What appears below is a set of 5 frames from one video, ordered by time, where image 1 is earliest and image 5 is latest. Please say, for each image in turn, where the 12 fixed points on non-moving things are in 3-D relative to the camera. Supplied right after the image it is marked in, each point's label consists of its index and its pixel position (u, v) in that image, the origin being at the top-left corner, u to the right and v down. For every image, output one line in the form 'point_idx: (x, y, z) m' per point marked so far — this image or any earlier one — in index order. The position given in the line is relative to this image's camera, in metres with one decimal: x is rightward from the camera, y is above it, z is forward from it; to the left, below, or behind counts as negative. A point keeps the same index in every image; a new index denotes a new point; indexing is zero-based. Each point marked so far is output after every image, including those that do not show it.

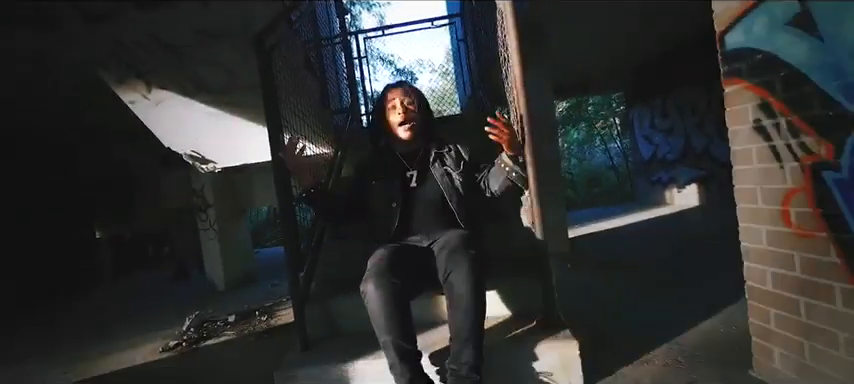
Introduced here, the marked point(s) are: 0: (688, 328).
0: (+1.8, -0.9, +2.9) m
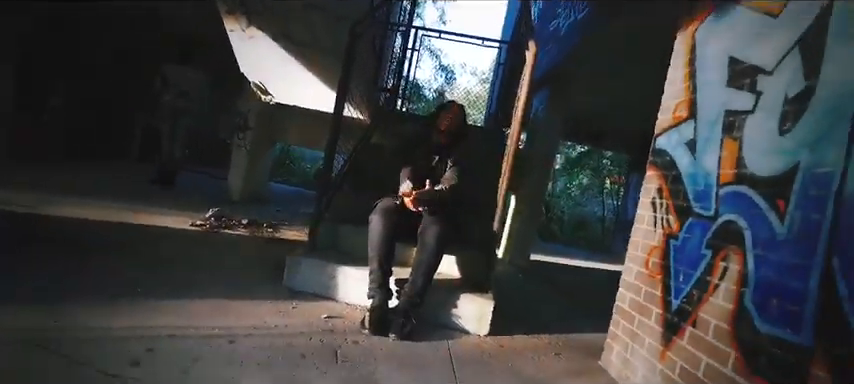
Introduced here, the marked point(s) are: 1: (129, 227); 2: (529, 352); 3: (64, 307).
0: (+1.4, -1.3, +3.9) m
1: (-3.2, -0.4, +4.5) m
2: (+0.8, -1.2, +3.2) m
3: (-2.2, -0.7, +2.5) m
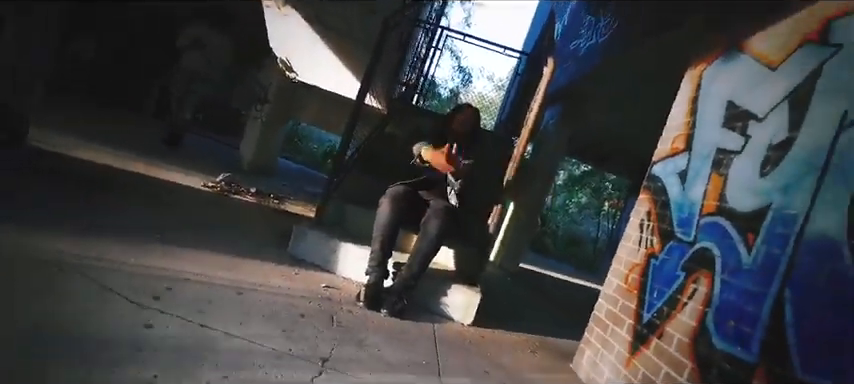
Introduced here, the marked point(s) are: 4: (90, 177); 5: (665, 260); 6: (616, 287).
0: (+1.3, -1.4, +4.2) m
1: (-3.2, +0.2, +4.7) m
2: (+0.7, -1.3, +3.4) m
3: (-2.2, -0.3, +2.8) m
4: (-3.3, +0.1, +4.1) m
5: (+1.6, -0.5, +2.8) m
6: (+1.5, -0.7, +3.2) m
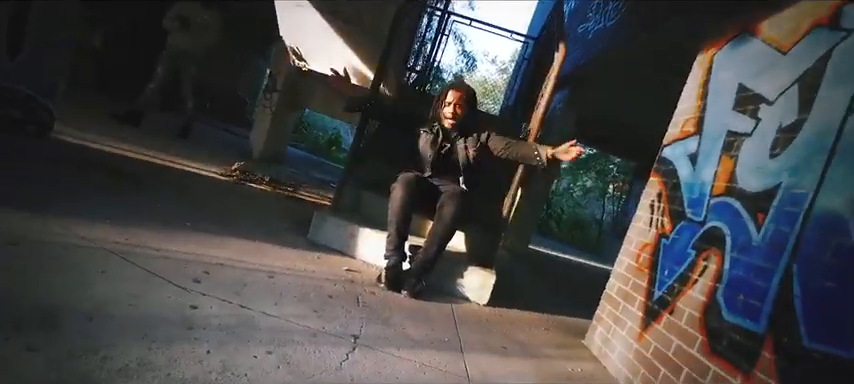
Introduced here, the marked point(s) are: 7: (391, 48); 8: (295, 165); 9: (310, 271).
0: (+1.5, -1.3, +4.3) m
1: (-3.1, +0.3, +4.9) m
2: (+0.8, -1.1, +3.5) m
3: (-2.1, -0.2, +2.9) m
4: (-3.2, +0.2, +4.2) m
5: (+1.7, -0.3, +2.9) m
6: (+1.6, -0.6, +3.3) m
7: (-0.4, +1.5, +4.3) m
8: (-2.7, +0.6, +8.5) m
9: (-0.9, -0.6, +3.1) m
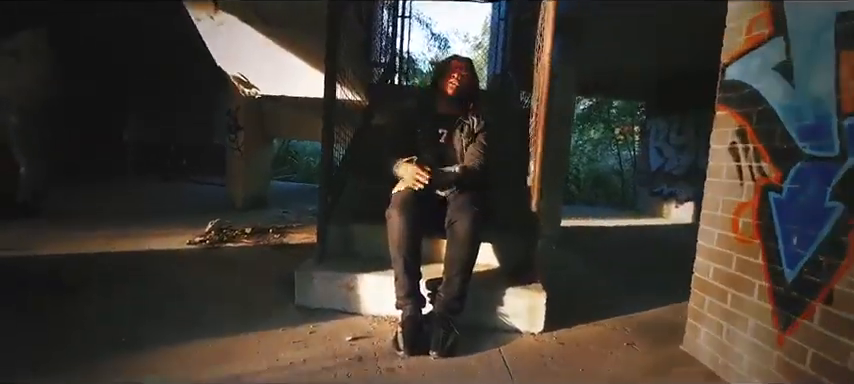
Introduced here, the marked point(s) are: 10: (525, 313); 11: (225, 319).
0: (+1.8, -1.0, +3.4) m
1: (-3.0, -0.6, +4.0) m
2: (+1.1, -1.0, +2.7) m
3: (-2.0, -0.9, +2.0) m
4: (-3.1, -0.7, +3.4) m
5: (+1.8, 0.0, +2.0) m
6: (+1.7, -0.3, +2.4) m
7: (-0.7, +1.2, +3.4) m
8: (-2.7, -0.2, +7.7) m
9: (-0.7, -0.9, +2.3) m
10: (+0.7, -0.8, +2.8) m
11: (-1.3, -0.9, +2.8) m
